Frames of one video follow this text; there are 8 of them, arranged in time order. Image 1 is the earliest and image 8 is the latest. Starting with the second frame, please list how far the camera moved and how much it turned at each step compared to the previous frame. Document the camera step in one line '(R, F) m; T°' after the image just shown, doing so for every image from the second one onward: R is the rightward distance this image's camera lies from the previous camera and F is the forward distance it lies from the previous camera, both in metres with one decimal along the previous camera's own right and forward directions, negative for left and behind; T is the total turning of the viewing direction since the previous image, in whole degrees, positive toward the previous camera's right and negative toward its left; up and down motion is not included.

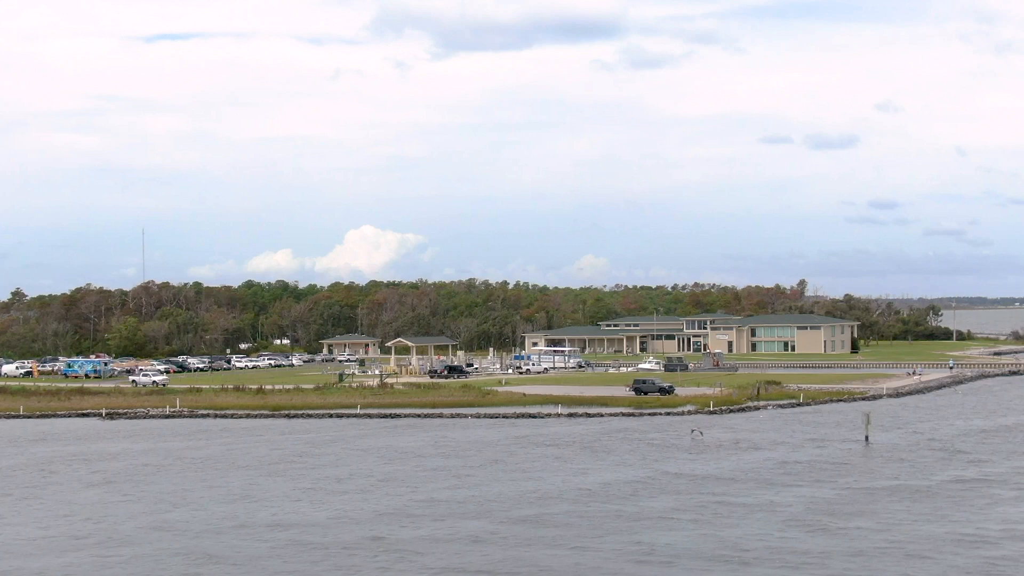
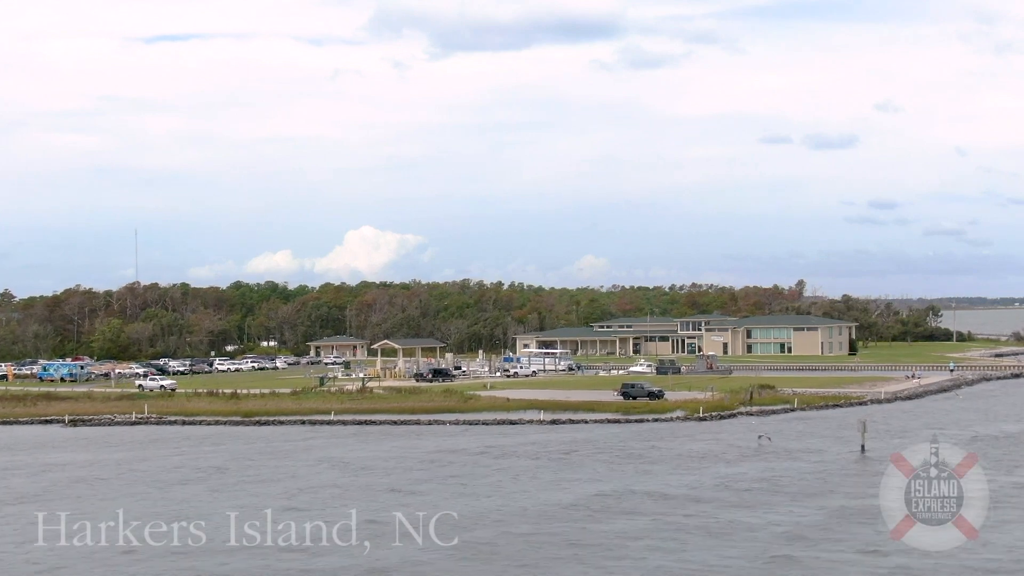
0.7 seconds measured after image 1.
(+1.1, +2.6) m; 0°
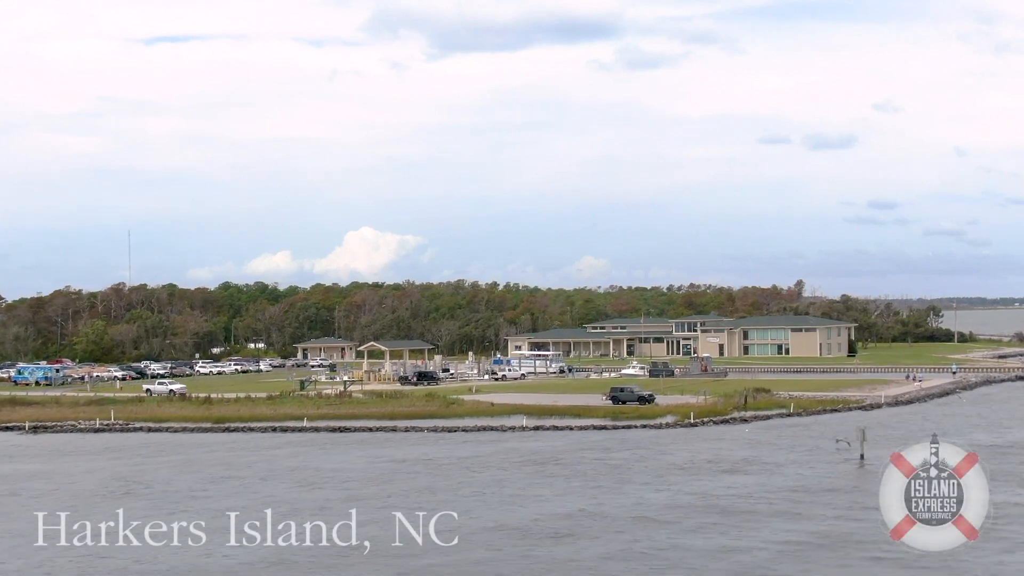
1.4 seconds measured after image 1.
(+0.9, +2.7) m; 0°
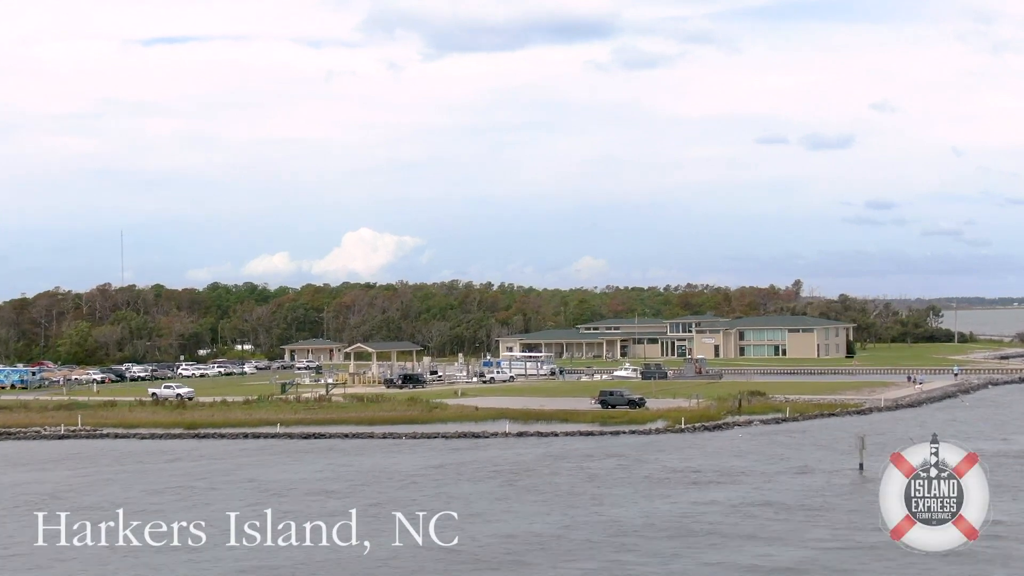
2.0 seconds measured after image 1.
(+0.8, +2.4) m; 0°
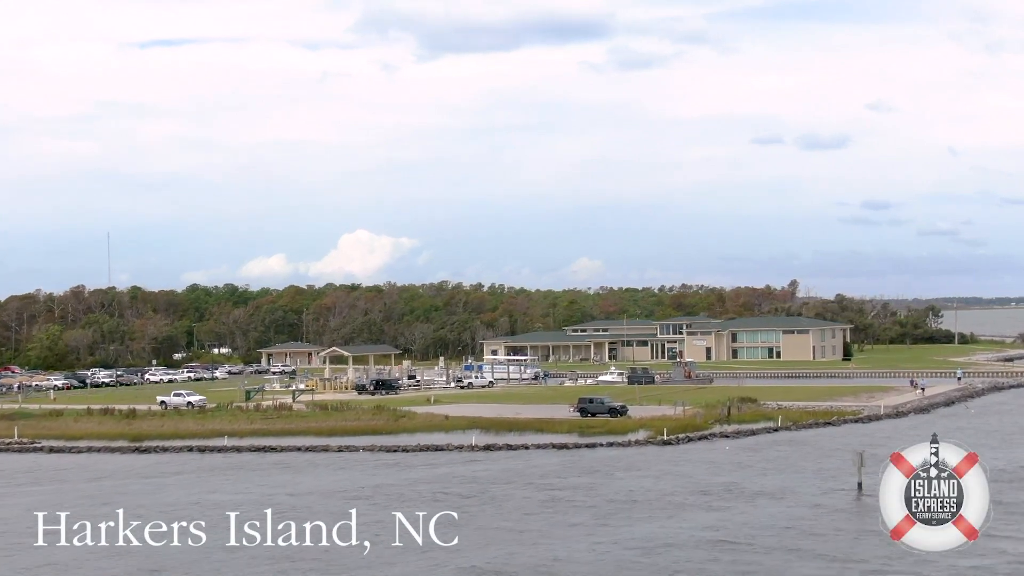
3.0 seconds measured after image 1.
(+1.4, +4.2) m; 0°
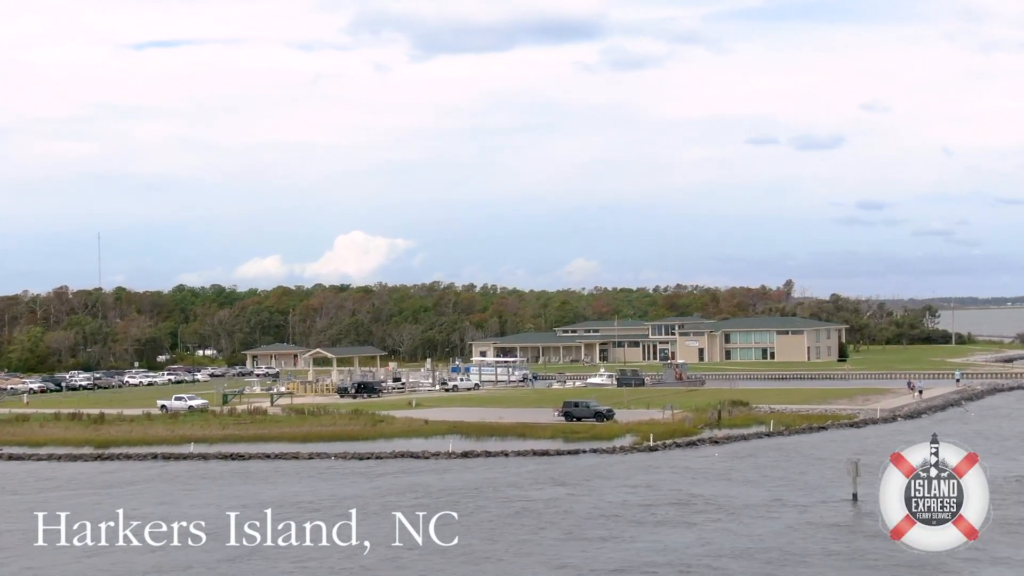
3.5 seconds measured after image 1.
(+0.7, +2.1) m; 0°
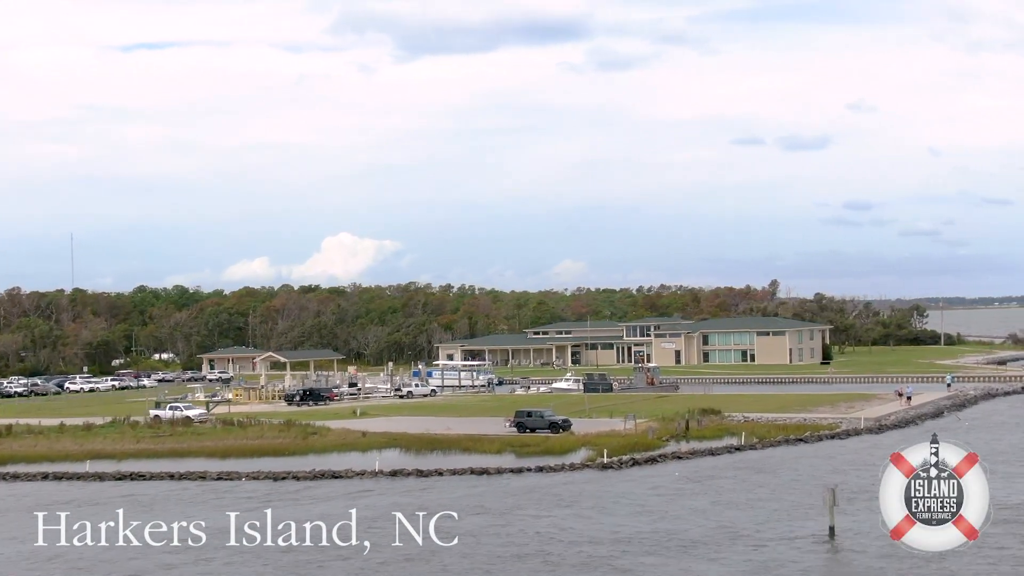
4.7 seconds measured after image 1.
(+2.0, +5.2) m; +1°
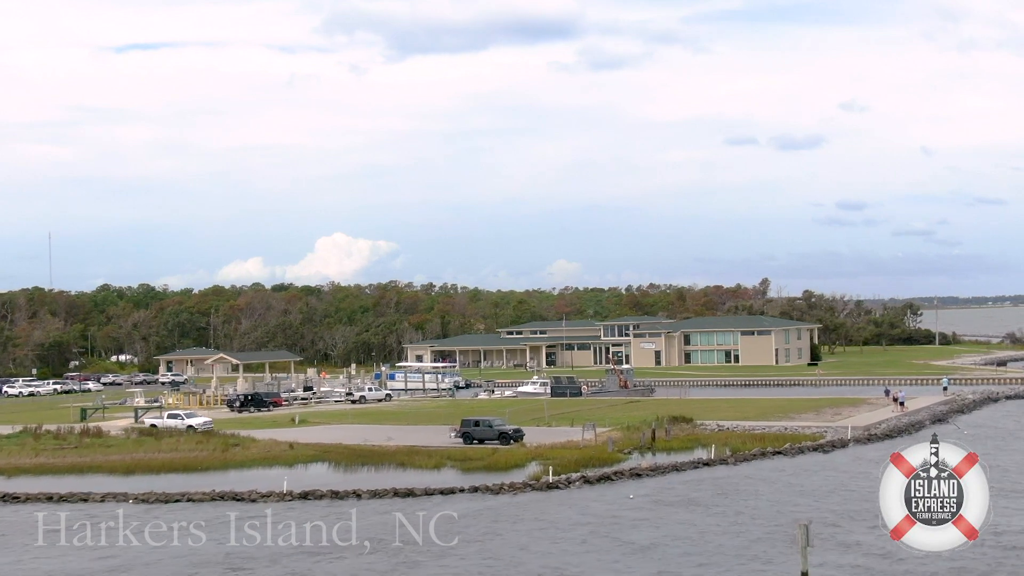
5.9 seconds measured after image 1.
(+2.1, +5.3) m; 0°
